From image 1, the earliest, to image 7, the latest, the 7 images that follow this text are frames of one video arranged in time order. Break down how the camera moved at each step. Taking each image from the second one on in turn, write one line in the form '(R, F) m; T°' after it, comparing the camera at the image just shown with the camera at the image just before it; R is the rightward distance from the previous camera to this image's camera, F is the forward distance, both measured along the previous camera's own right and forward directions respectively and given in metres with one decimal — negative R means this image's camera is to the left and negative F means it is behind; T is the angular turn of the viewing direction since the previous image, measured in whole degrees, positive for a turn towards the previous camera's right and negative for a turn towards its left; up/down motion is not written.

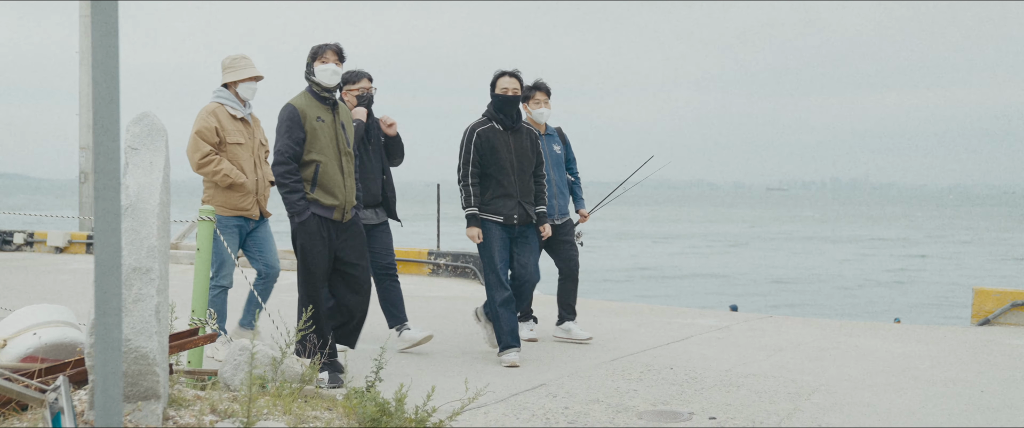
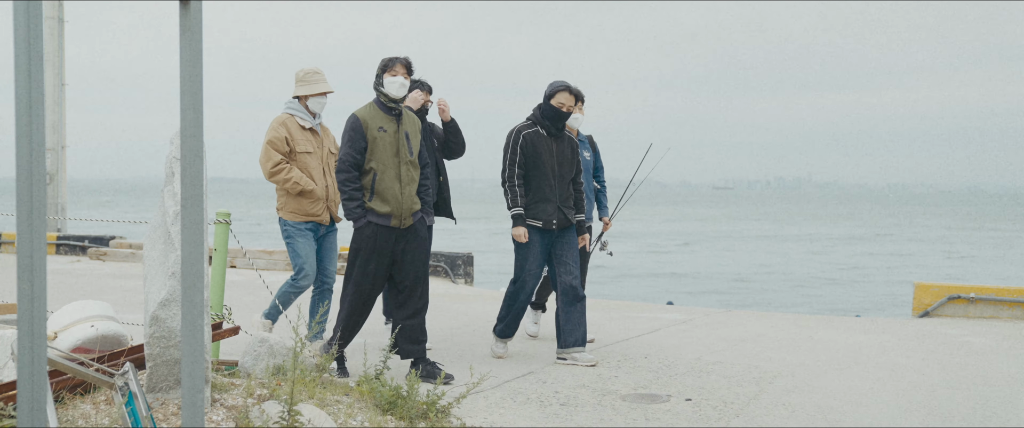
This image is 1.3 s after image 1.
(-0.2, -0.4) m; +3°
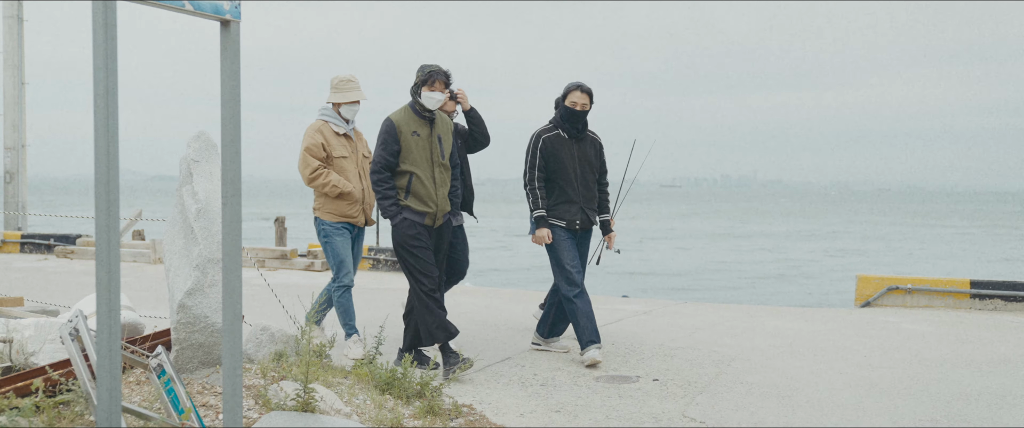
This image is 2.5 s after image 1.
(-0.2, -0.4) m; +3°
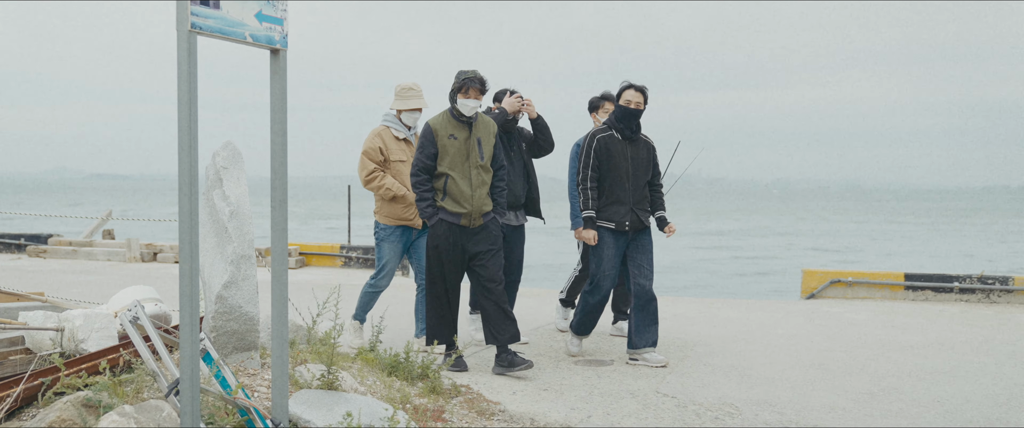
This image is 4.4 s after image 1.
(-0.2, -0.5) m; +4°
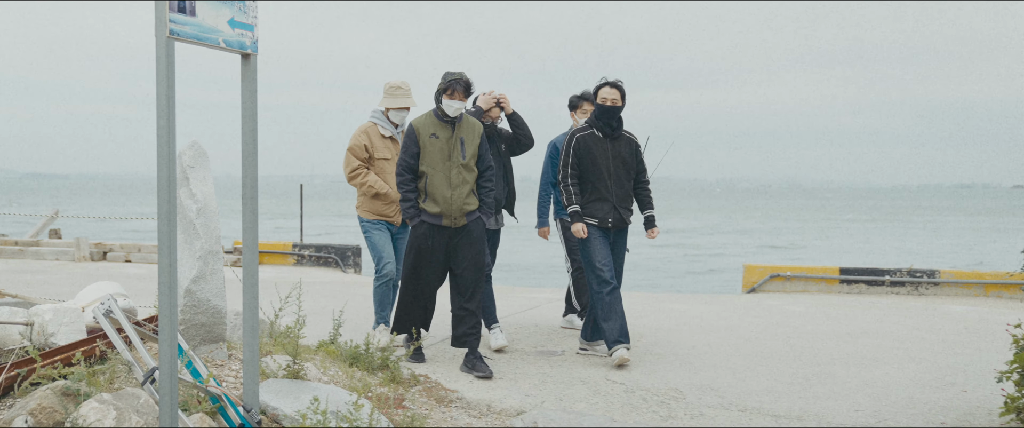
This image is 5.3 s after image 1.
(0.0, -0.2) m; +4°
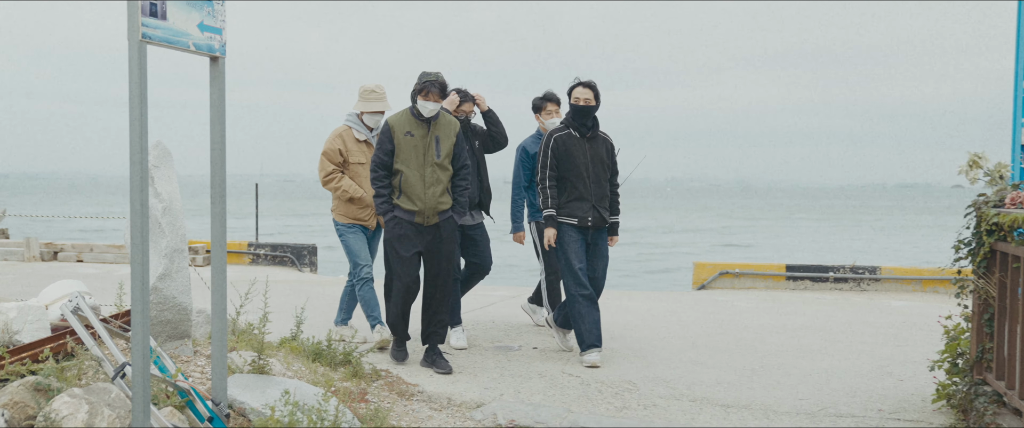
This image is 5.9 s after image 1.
(0.0, -0.2) m; +3°
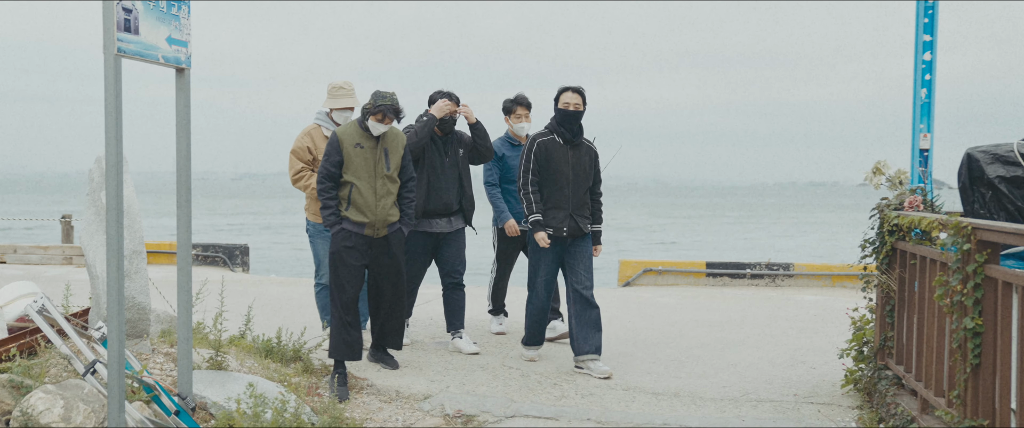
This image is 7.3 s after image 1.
(-0.1, -0.3) m; +5°
